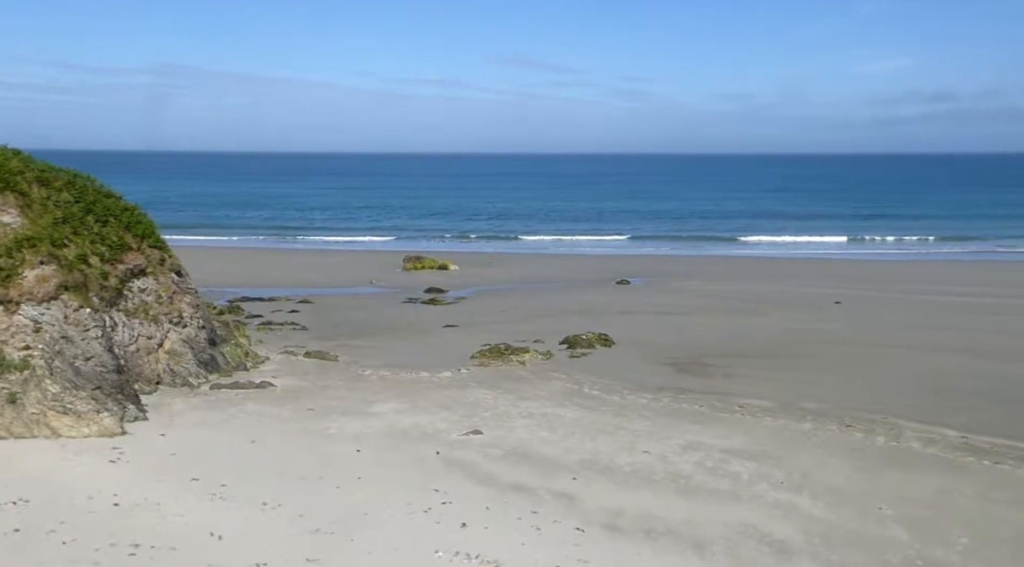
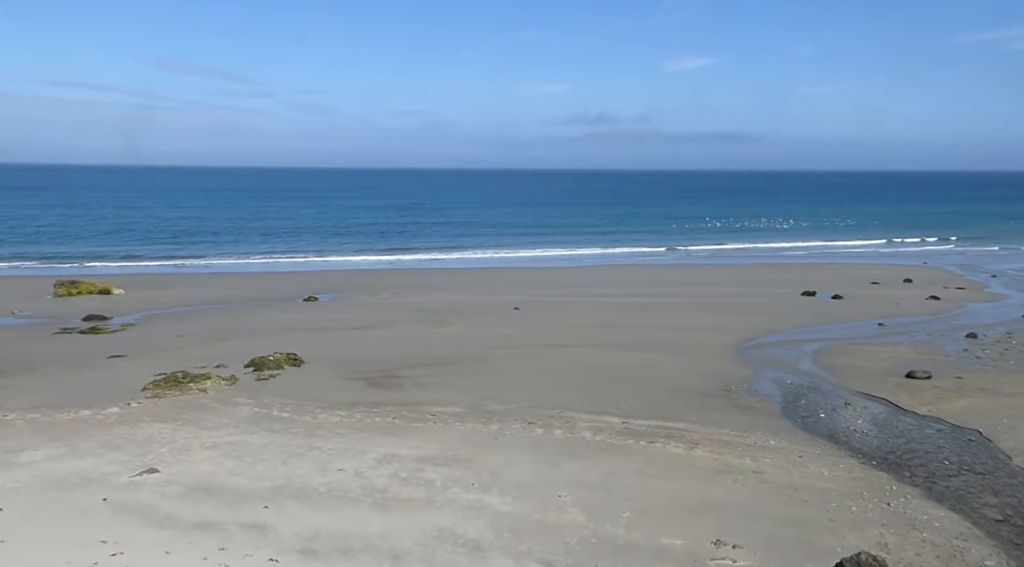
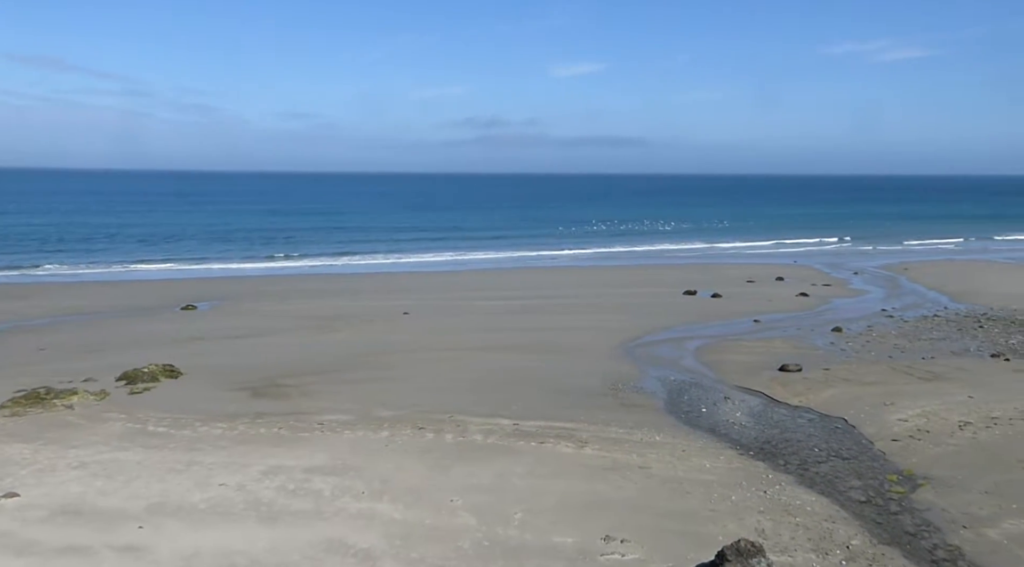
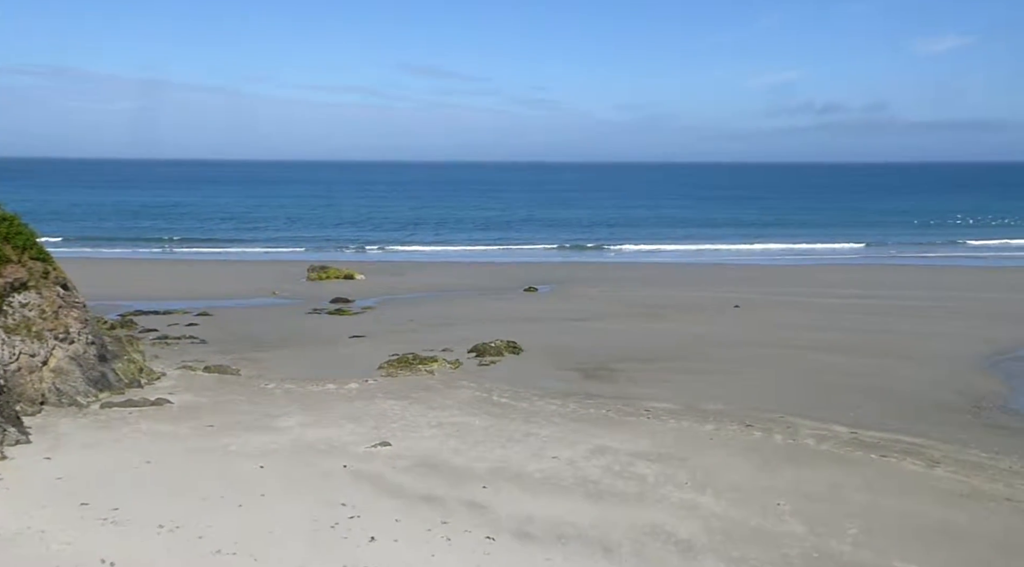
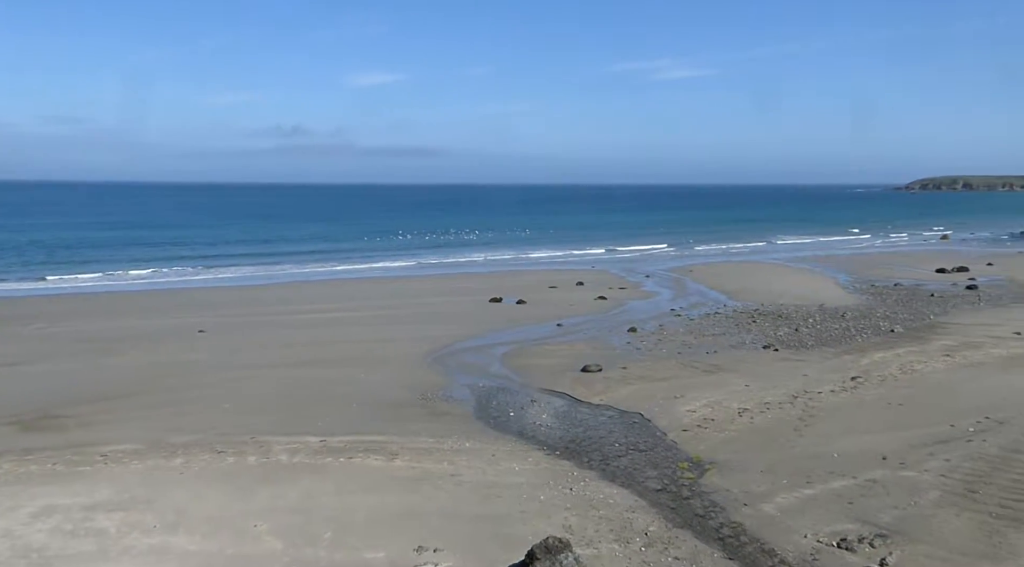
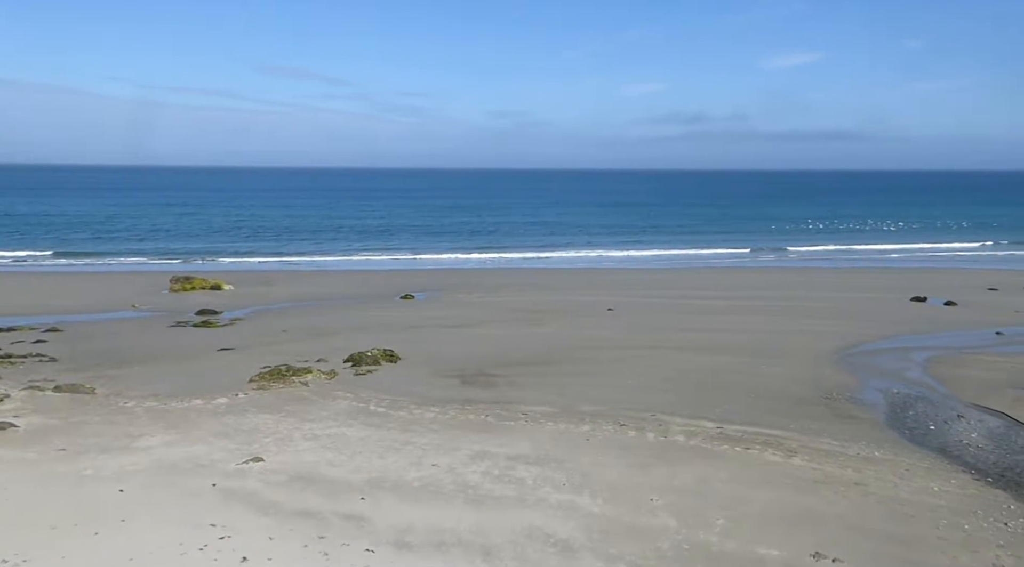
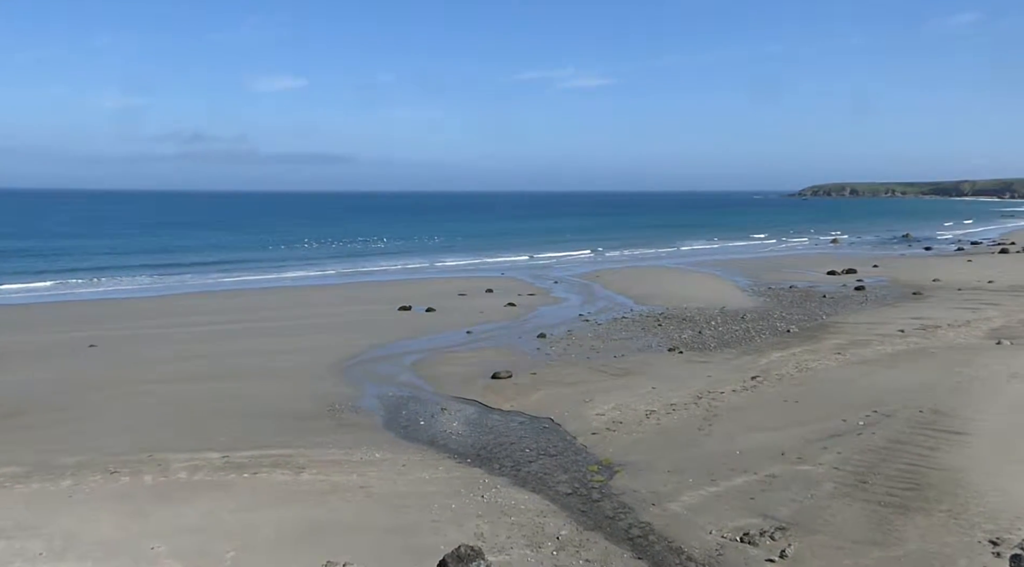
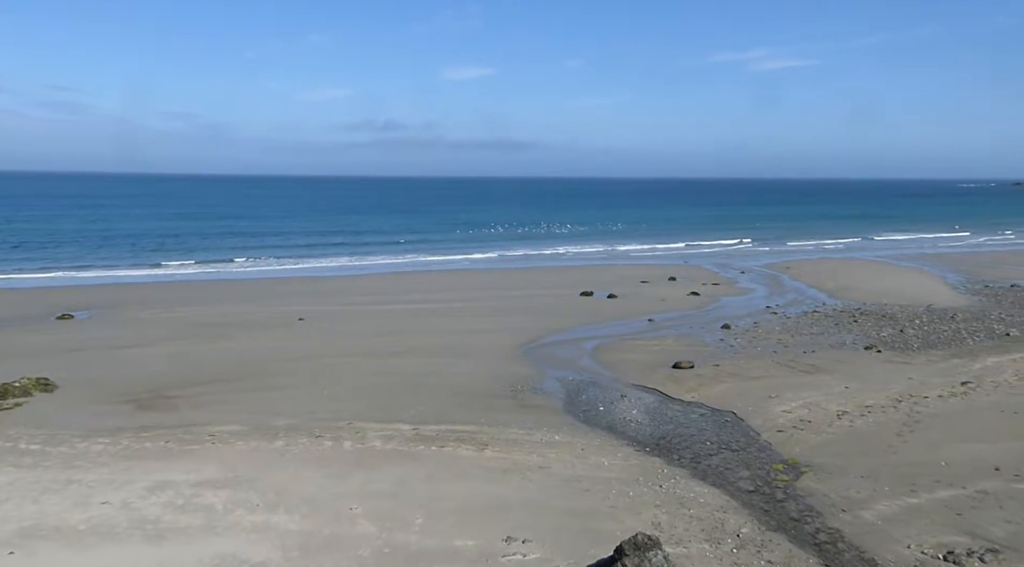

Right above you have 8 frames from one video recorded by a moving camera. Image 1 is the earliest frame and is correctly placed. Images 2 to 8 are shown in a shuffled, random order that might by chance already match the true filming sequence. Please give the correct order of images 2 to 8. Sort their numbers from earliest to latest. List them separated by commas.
4, 6, 2, 3, 8, 5, 7
